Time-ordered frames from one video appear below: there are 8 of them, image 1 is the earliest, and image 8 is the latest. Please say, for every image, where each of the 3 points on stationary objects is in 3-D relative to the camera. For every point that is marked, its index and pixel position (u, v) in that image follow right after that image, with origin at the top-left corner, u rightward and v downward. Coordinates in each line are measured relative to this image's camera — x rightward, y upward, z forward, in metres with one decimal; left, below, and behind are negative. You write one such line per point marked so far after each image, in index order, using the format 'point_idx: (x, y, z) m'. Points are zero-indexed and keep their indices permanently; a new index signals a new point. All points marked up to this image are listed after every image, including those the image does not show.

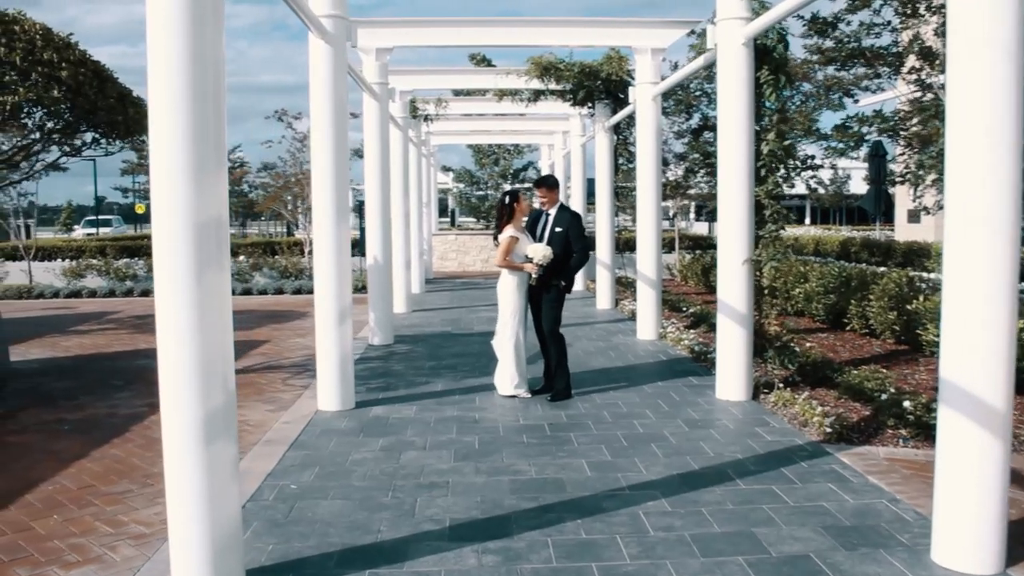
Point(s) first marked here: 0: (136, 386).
0: (-3.3, -0.9, +8.6) m
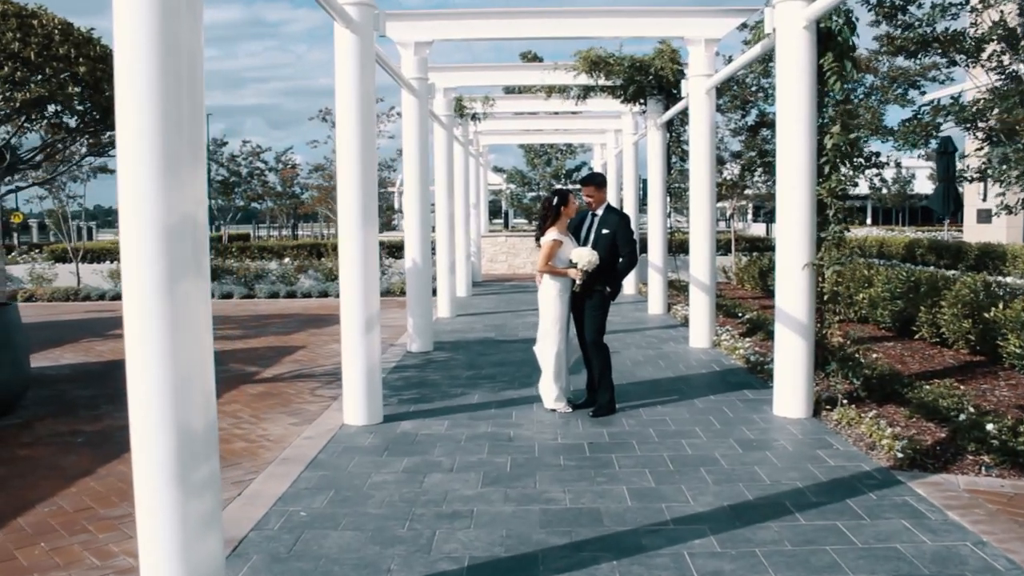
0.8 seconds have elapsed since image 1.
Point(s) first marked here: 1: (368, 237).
0: (-3.0, -0.9, +8.2) m
1: (-1.0, +0.3, +6.6) m
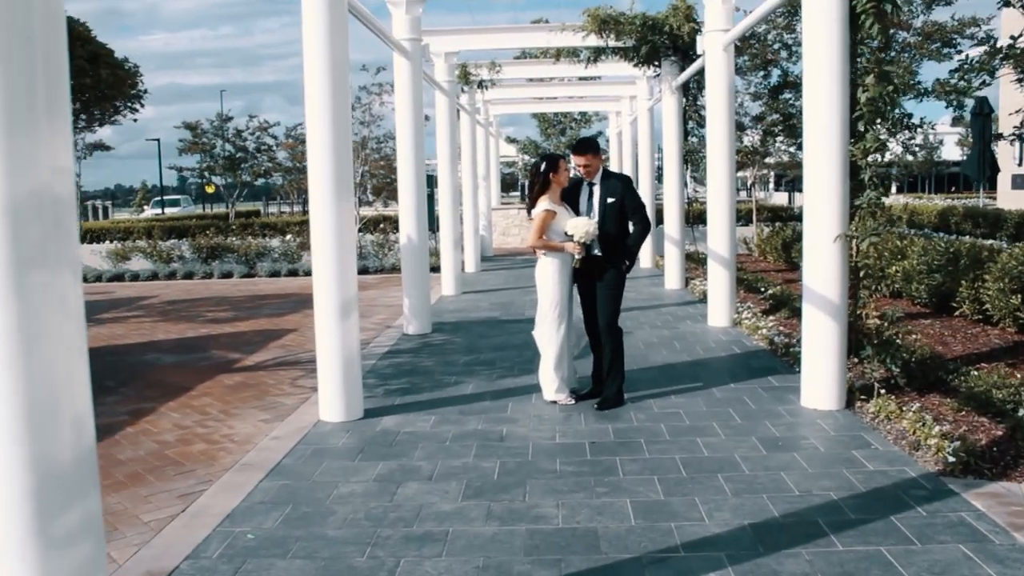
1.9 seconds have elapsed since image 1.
0: (-3.0, -0.8, +7.6) m
1: (-1.0, +0.5, +5.9) m
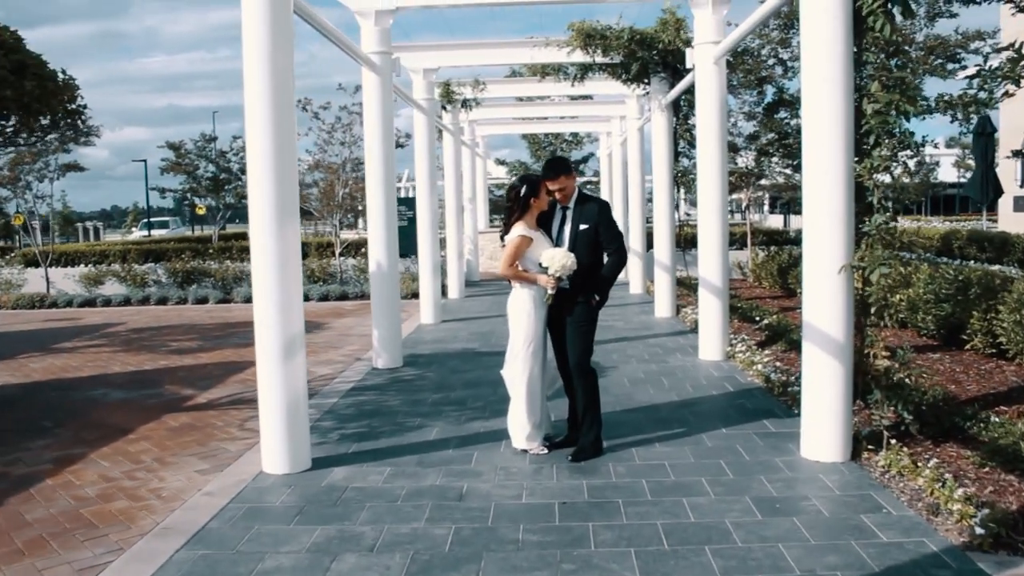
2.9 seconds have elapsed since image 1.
0: (-3.2, -1.0, +6.9) m
1: (-1.2, +0.3, +5.3) m
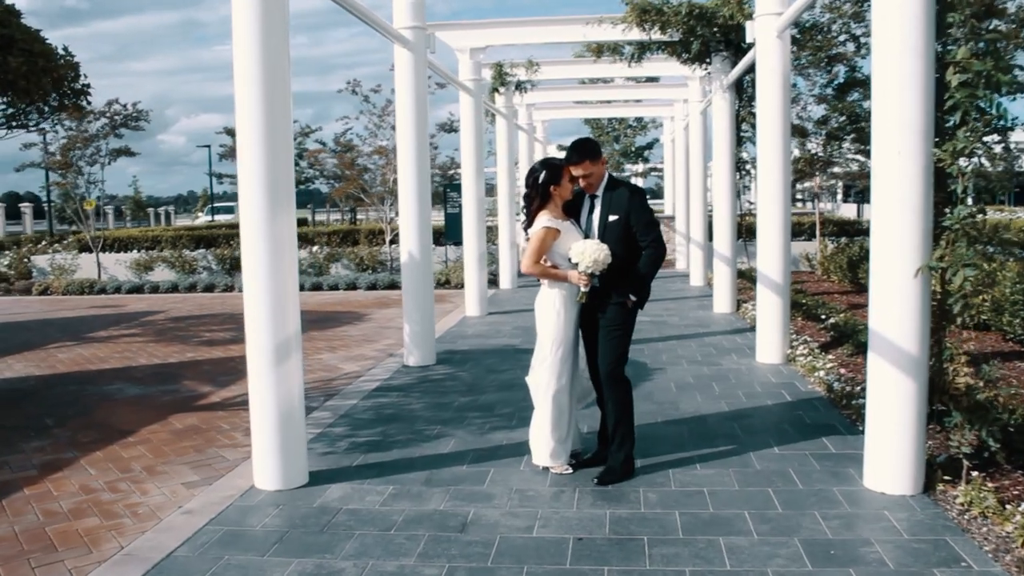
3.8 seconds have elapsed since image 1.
0: (-3.0, -0.9, +6.5) m
1: (-1.1, +0.3, +4.7) m
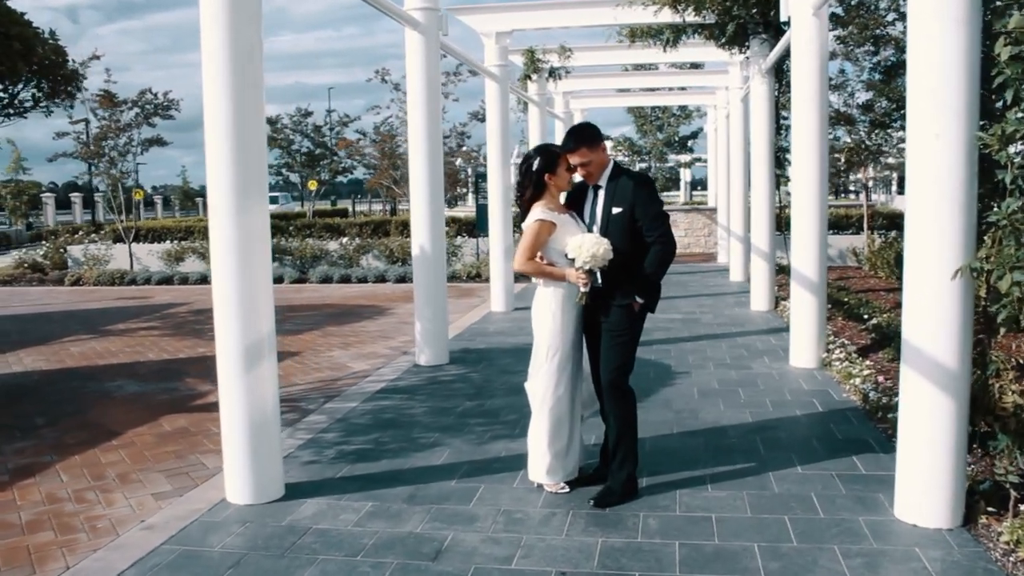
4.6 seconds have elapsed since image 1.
0: (-2.9, -0.9, +6.2) m
1: (-1.2, +0.3, +4.3) m
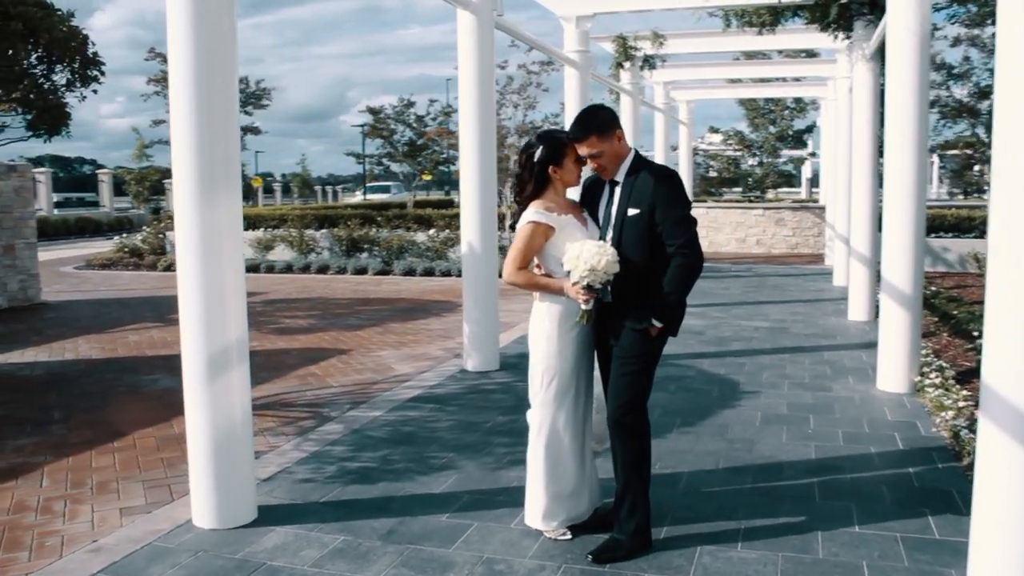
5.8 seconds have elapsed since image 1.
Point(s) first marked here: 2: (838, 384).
0: (-2.7, -0.8, +5.9) m
1: (-1.2, +0.3, +3.8) m
2: (+2.2, -0.7, +6.6) m
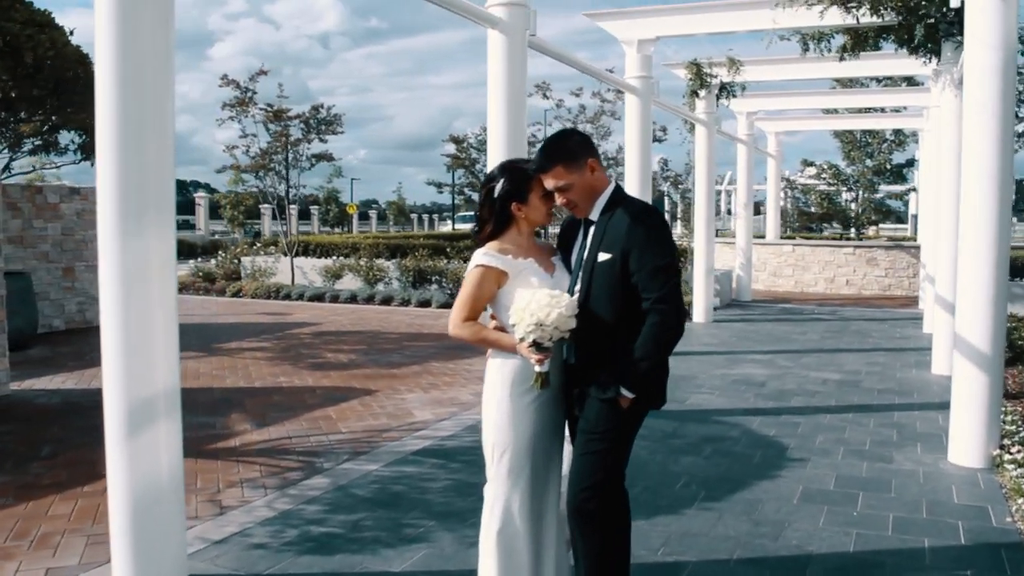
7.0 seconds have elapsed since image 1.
0: (-2.7, -1.0, +5.6) m
1: (-1.3, +0.1, +3.4) m
2: (+2.3, -1.0, +5.8) m
